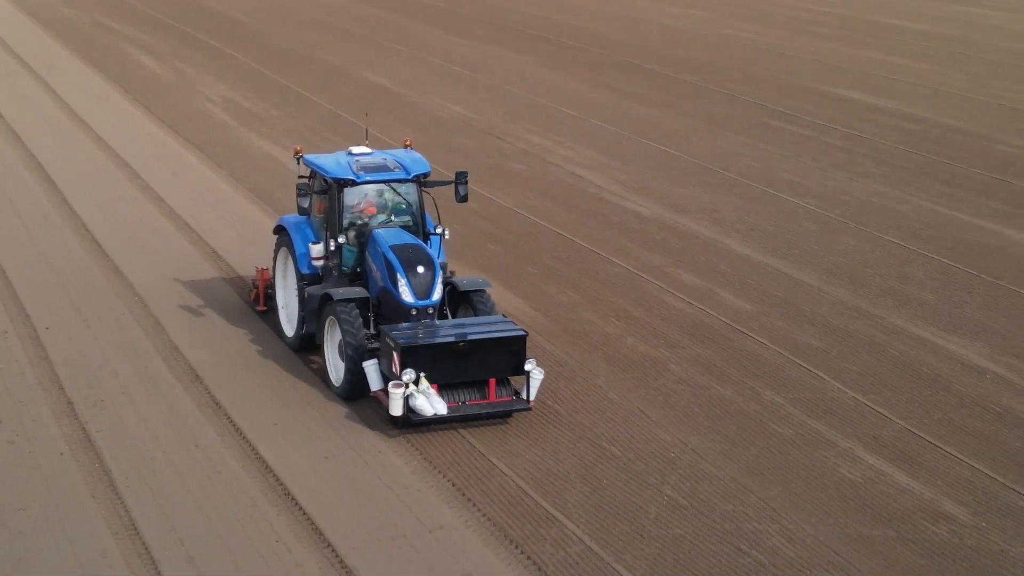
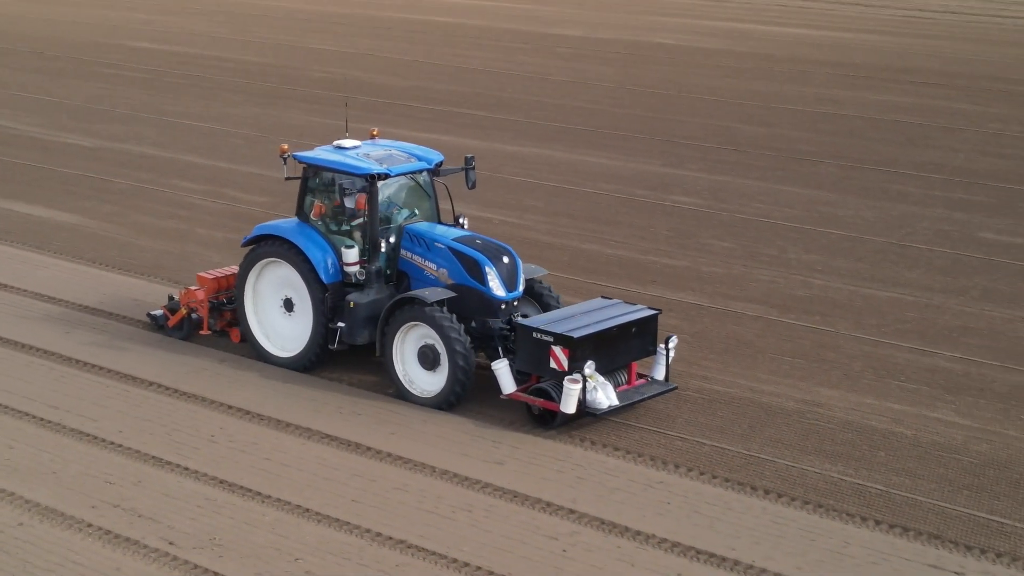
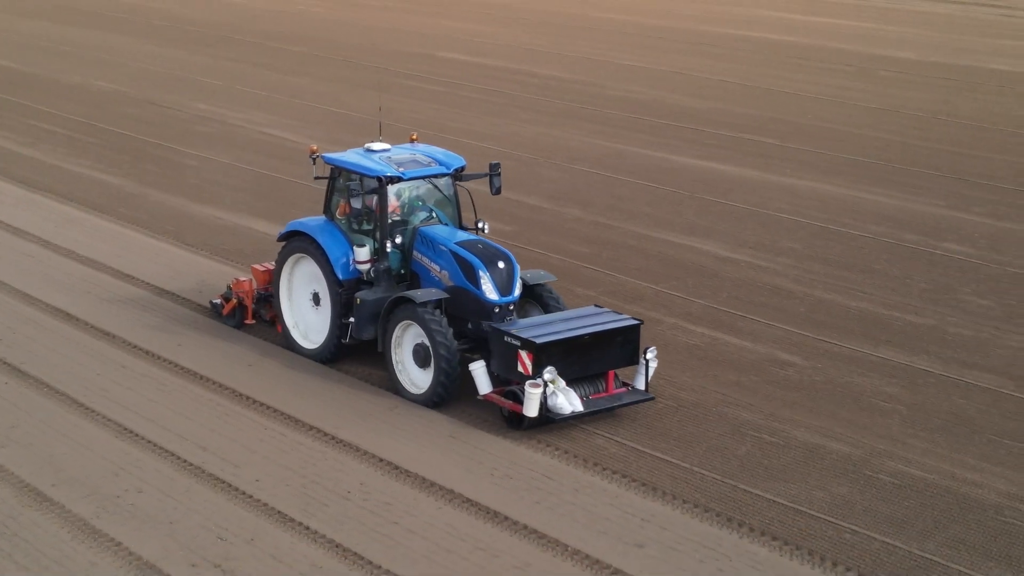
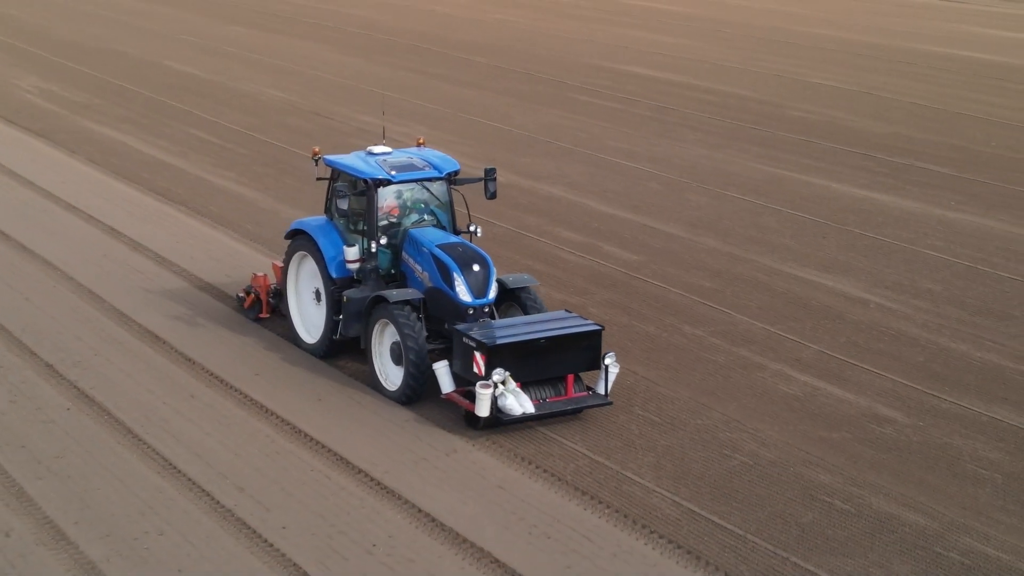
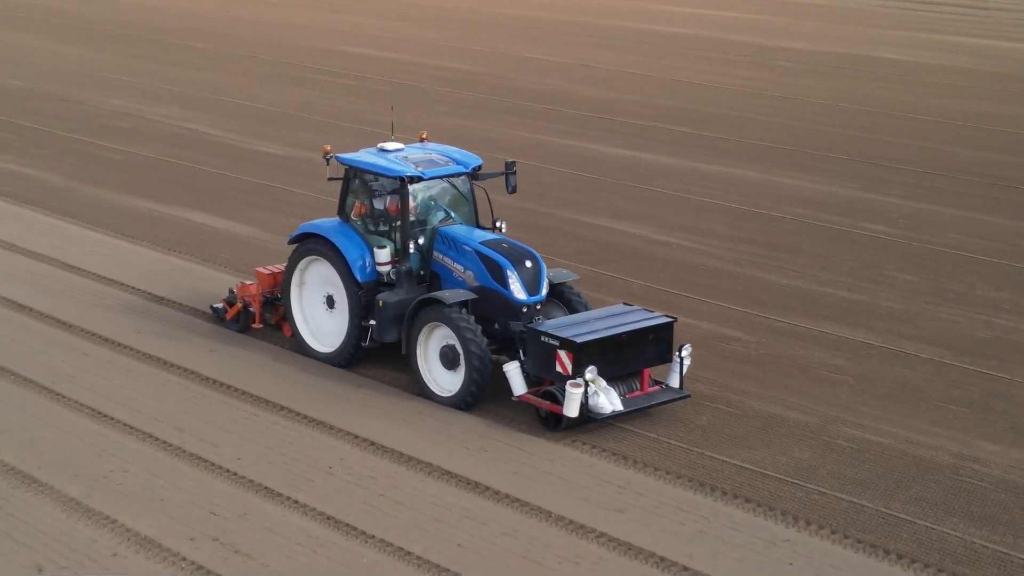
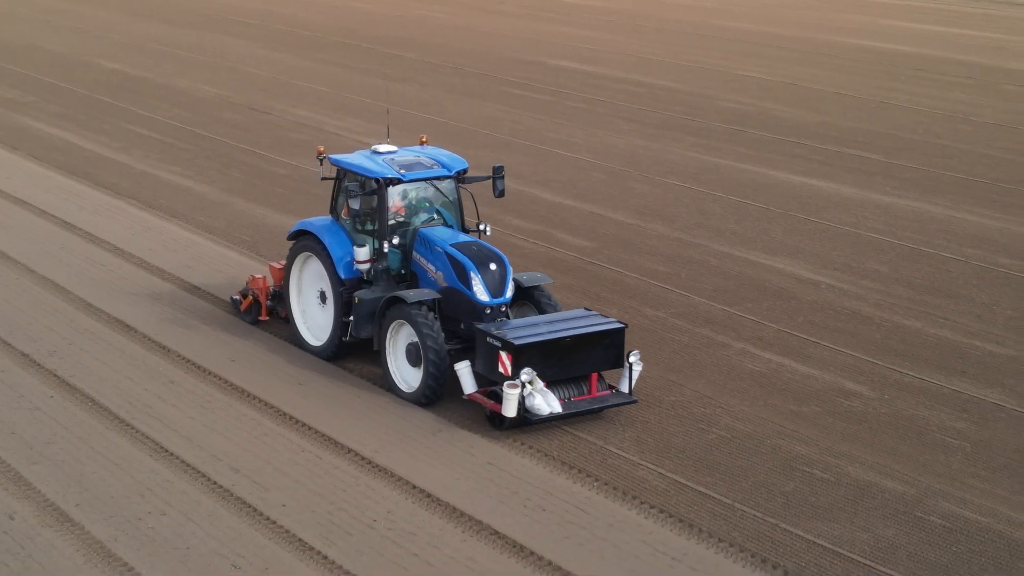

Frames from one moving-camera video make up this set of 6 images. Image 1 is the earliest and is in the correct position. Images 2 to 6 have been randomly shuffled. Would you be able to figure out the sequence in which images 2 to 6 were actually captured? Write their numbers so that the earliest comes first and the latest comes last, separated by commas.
4, 6, 3, 5, 2
